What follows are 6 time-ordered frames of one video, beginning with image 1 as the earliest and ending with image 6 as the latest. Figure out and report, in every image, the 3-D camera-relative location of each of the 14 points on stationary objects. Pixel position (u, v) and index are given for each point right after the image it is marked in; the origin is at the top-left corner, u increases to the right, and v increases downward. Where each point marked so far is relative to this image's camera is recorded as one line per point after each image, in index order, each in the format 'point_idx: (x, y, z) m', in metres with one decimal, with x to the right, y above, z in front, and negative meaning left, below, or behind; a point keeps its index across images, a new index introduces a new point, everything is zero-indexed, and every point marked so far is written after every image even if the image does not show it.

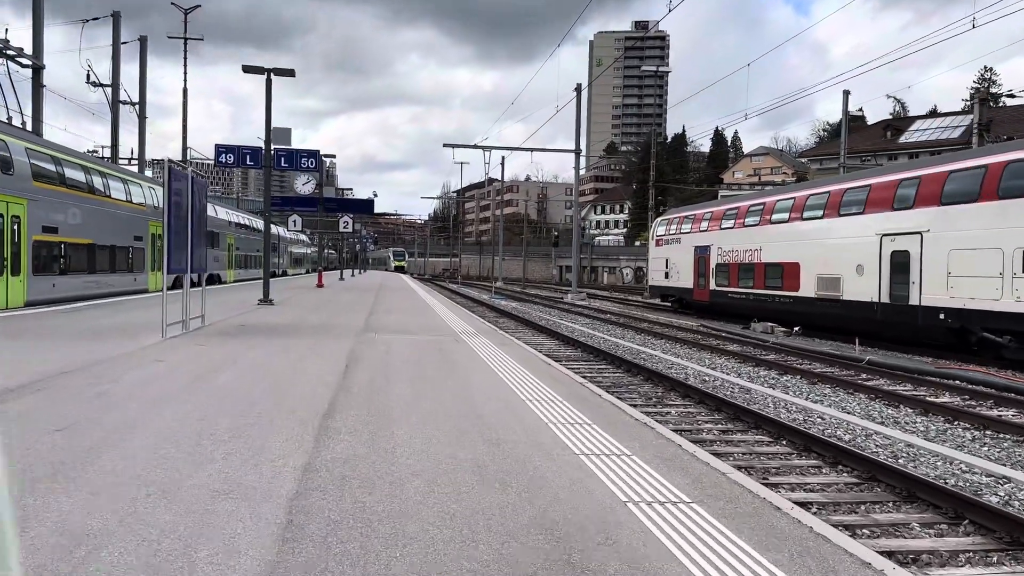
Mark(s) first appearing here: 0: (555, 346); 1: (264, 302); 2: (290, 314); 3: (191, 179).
0: (+1.0, -1.3, +18.2) m
1: (-5.9, -0.4, +19.0) m
2: (-4.6, -0.6, +16.5) m
3: (-5.6, +1.9, +13.7) m
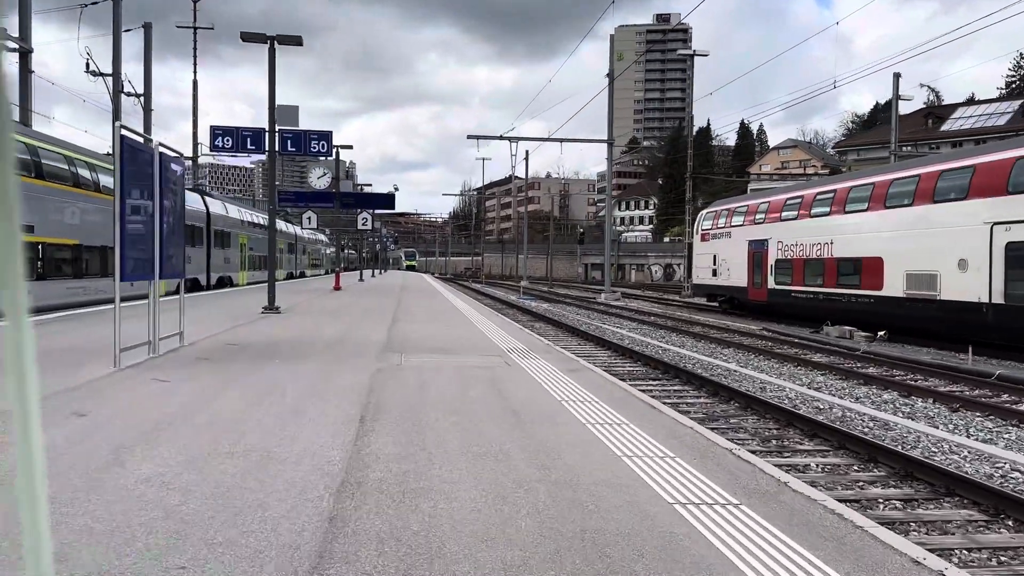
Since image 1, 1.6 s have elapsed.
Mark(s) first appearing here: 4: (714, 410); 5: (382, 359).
0: (+1.9, -1.3, +15.5) m
1: (-5.0, -0.5, +16.5) m
2: (-3.7, -0.7, +14.0) m
3: (-4.8, +1.7, +11.2) m
4: (+2.4, -1.5, +9.8) m
5: (-1.6, -0.9, +9.9) m
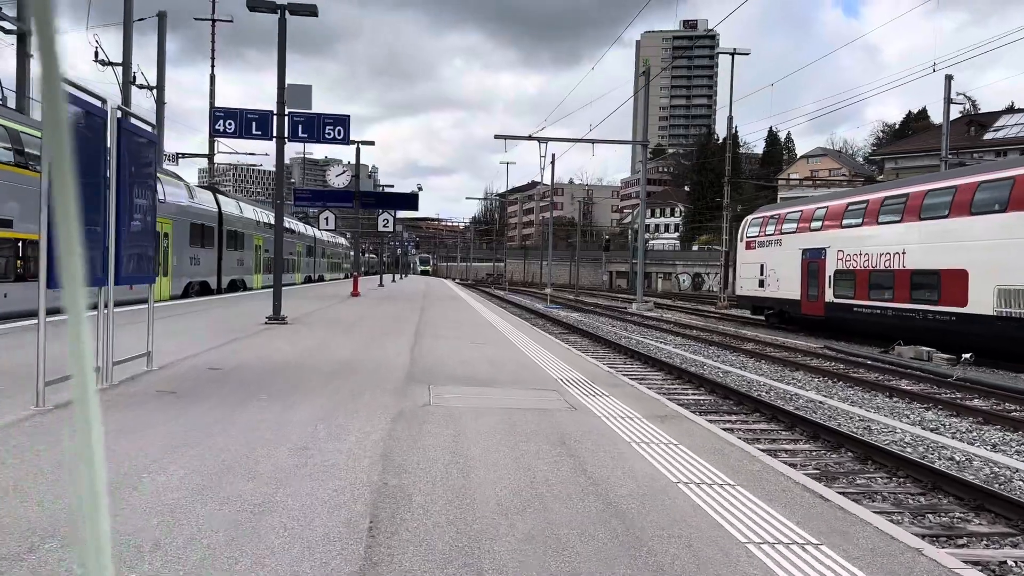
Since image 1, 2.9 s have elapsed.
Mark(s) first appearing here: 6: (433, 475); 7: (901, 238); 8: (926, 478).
0: (+2.5, -1.5, +13.4) m
1: (-4.3, -0.6, +14.6) m
2: (-3.1, -0.8, +12.0) m
3: (-4.2, +1.7, +9.3) m
4: (+3.0, -1.7, +7.7) m
5: (-1.1, -1.1, +7.9) m
6: (-0.5, -1.2, +5.3) m
7: (+9.6, +1.2, +19.9) m
8: (+3.6, -1.6, +7.1) m
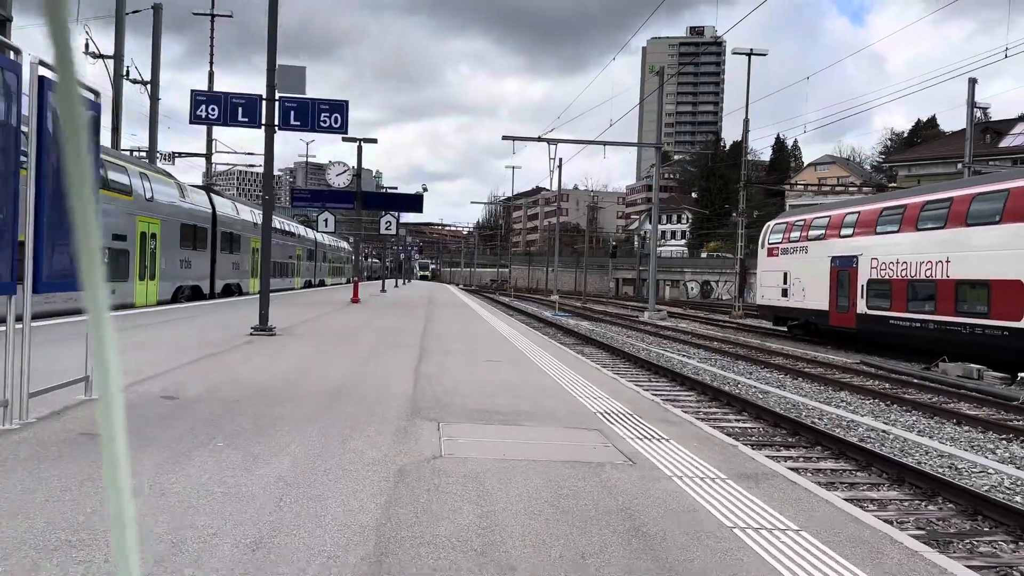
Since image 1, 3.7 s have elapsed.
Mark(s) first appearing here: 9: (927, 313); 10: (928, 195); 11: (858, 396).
0: (+2.8, -1.6, +11.9) m
1: (-4.0, -0.7, +13.1) m
2: (-2.8, -0.9, +10.5) m
3: (-3.9, +1.6, +7.8) m
4: (+3.2, -1.8, +6.2) m
5: (-0.9, -1.1, +6.5) m
6: (-0.3, -1.3, +3.9) m
7: (+9.8, +1.0, +18.4) m
8: (+3.8, -1.7, +5.6) m
9: (+9.7, -0.6, +18.9) m
10: (+10.0, +2.2, +19.5) m
11: (+5.7, -1.8, +13.3) m
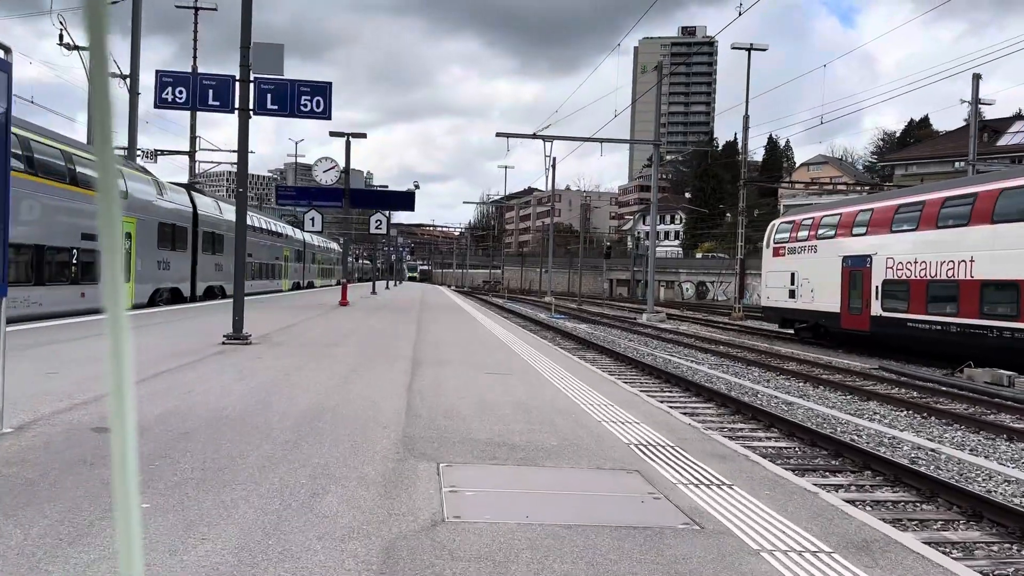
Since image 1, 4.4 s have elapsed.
0: (+2.8, -1.7, +10.8) m
1: (-4.0, -0.7, +11.9) m
2: (-2.8, -1.0, +9.4) m
3: (-3.9, +1.6, +6.7) m
4: (+3.3, -1.8, +5.1) m
5: (-0.8, -1.2, +5.3) m
6: (-0.2, -1.3, +2.8) m
7: (+9.8, +1.0, +17.4) m
8: (+3.9, -1.8, +4.5) m
9: (+9.6, -0.6, +17.9) m
10: (+10.0, +2.2, +18.5) m
11: (+5.7, -1.8, +12.3) m
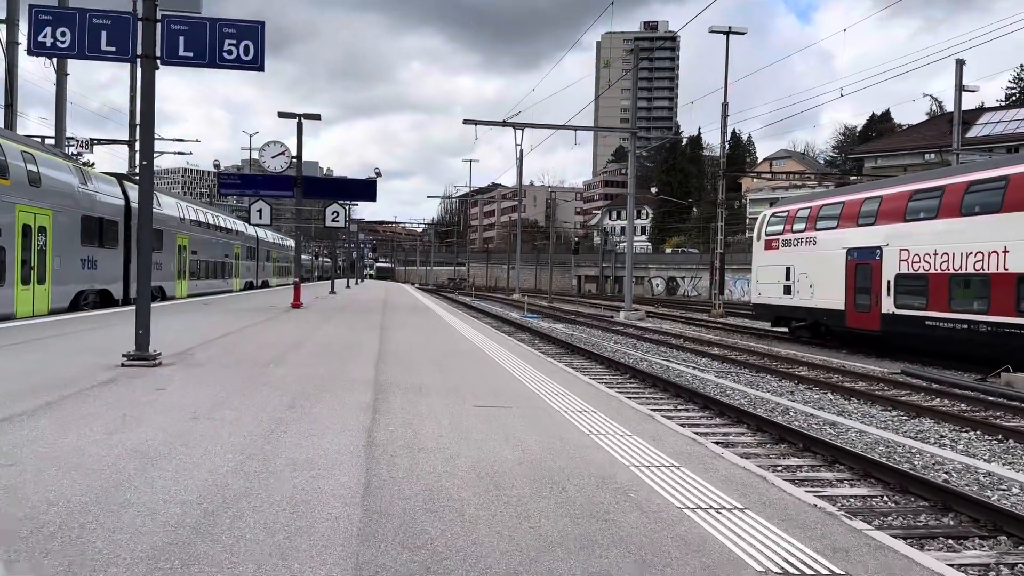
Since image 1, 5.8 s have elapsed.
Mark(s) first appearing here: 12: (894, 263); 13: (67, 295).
0: (+2.7, -1.7, +8.7) m
1: (-4.2, -0.8, +9.5) m
2: (-2.8, -1.0, +7.0) m
3: (-3.8, +1.5, +4.2) m
4: (+3.4, -1.8, +3.0) m
5: (-0.6, -1.2, +3.0) m
6: (0.0, -1.4, +0.5) m
7: (+9.4, +1.1, +15.6) m
8: (+4.1, -1.8, +2.4) m
9: (+9.2, -0.5, +16.1) m
10: (+9.5, +2.3, +16.7) m
11: (+5.5, -1.8, +10.3) m
12: (+8.7, +0.6, +18.6) m
13: (-10.3, -0.1, +18.8) m
